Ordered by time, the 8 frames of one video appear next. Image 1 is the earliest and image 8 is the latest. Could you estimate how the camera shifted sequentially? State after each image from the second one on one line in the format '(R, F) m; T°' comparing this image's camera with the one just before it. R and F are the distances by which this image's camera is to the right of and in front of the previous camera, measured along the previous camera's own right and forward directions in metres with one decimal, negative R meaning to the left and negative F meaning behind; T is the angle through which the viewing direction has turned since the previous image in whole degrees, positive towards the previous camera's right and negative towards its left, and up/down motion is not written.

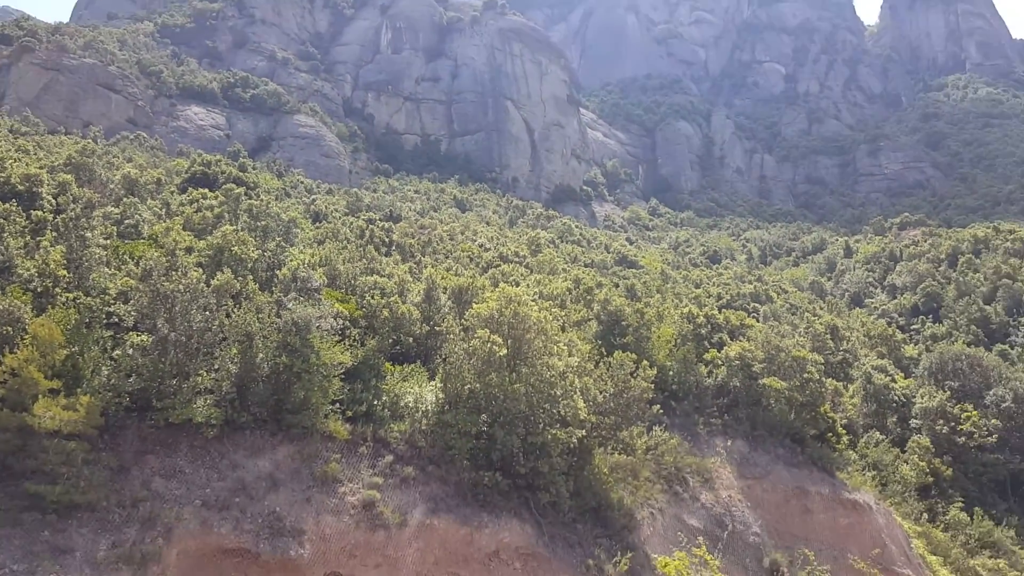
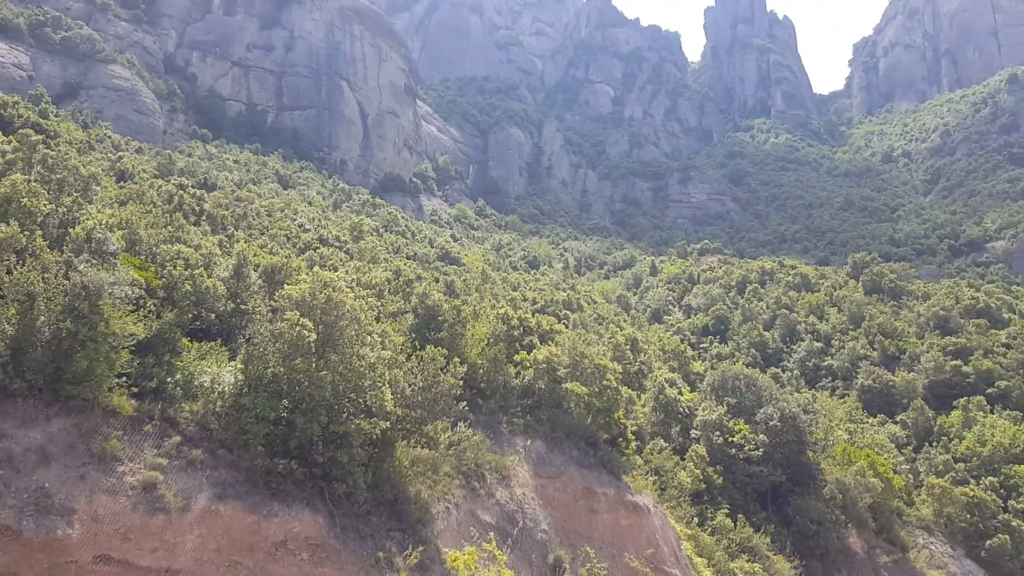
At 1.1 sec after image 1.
(+2.1, -0.2) m; +10°
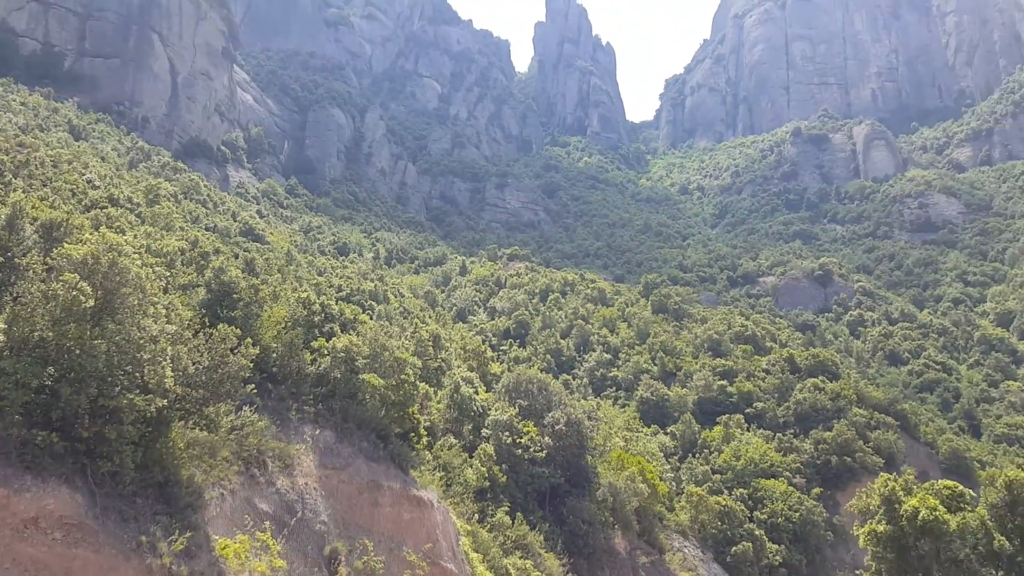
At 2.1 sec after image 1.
(+2.3, -0.3) m; +11°
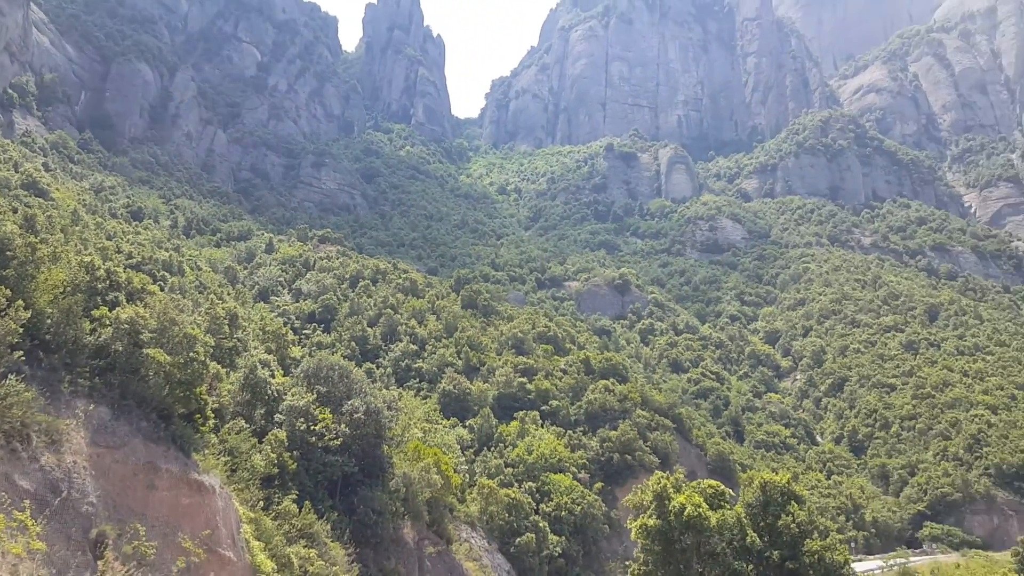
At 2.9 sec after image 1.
(+2.0, -0.2) m; +11°
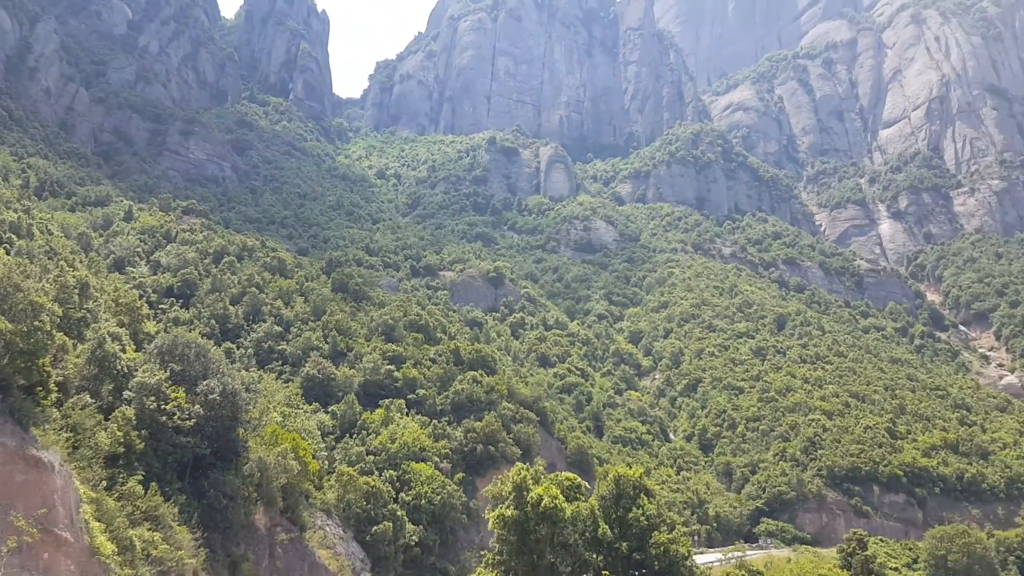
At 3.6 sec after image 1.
(+1.5, -0.1) m; +7°
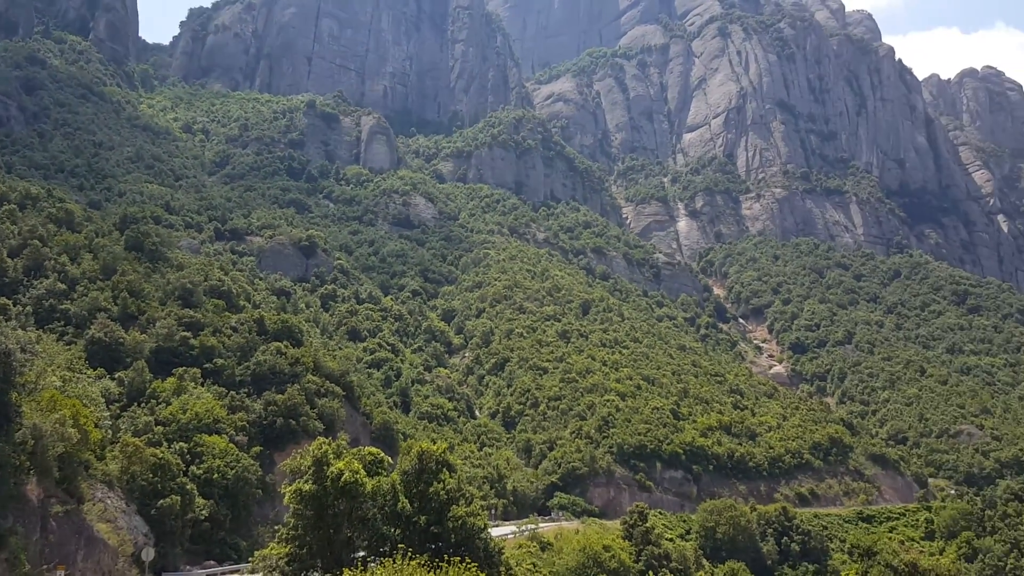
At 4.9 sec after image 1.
(+2.1, -0.2) m; +11°
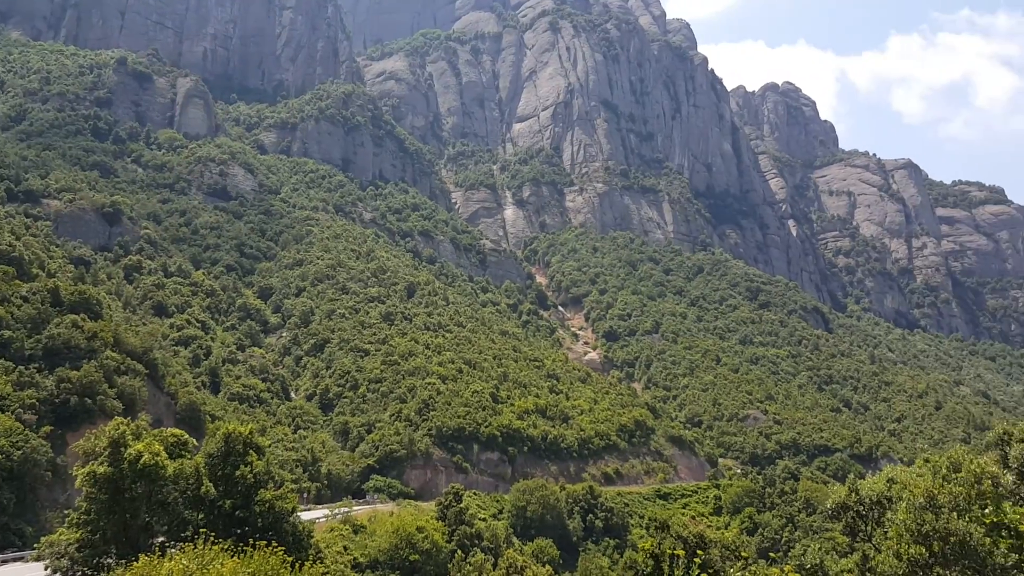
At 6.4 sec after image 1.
(+2.0, -0.2) m; +10°
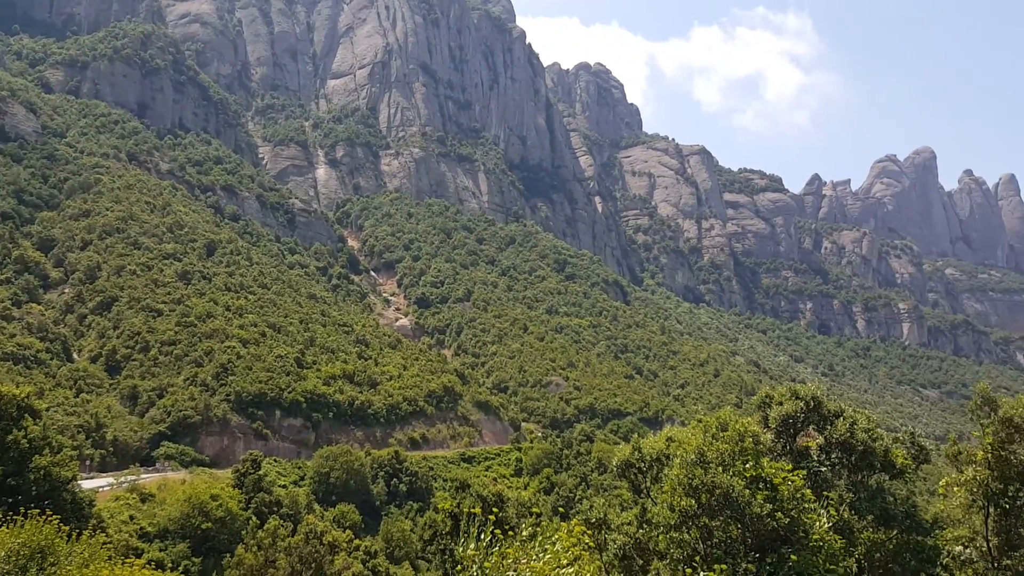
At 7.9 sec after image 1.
(+2.3, -0.3) m; +11°
